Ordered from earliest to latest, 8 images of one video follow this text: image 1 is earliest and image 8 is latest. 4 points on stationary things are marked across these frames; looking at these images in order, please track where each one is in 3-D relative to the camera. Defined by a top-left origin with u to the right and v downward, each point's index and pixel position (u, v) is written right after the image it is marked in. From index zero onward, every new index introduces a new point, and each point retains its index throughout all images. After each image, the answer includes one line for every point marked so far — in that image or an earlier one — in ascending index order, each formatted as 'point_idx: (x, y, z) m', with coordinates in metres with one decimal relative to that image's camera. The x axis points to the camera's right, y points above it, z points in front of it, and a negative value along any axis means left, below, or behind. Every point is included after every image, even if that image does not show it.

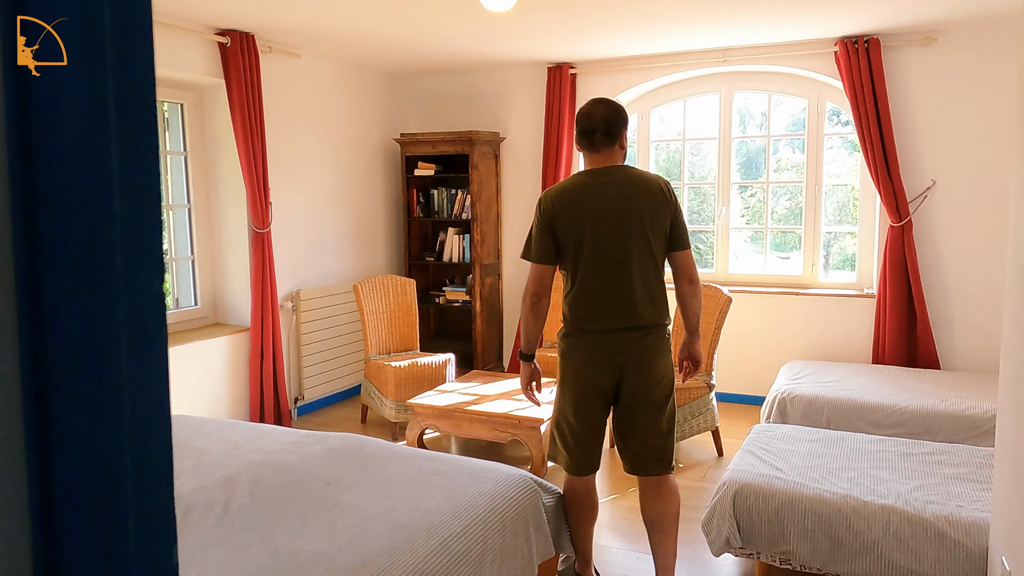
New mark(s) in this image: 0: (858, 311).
0: (+1.9, -0.1, +4.3) m
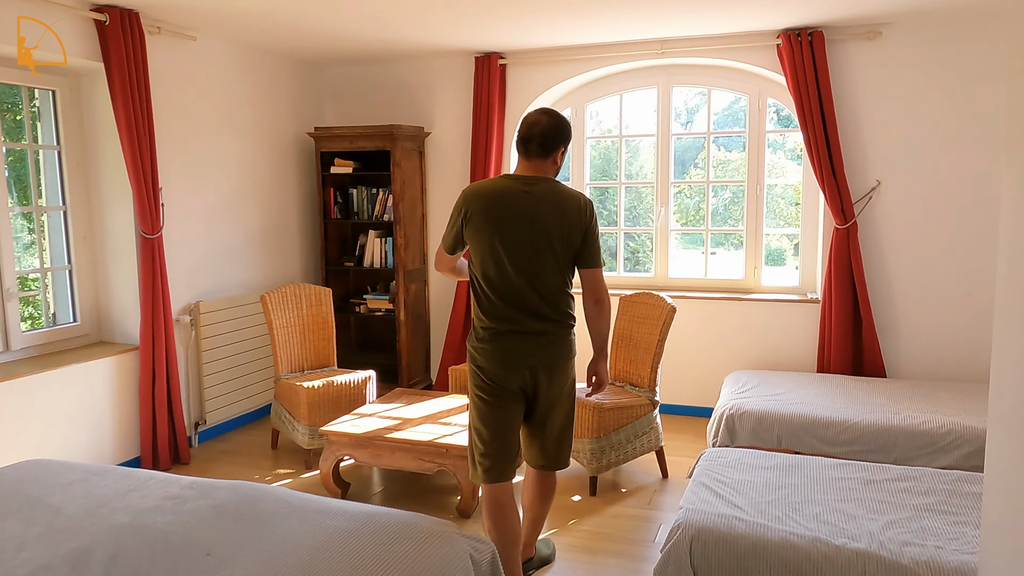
0: (+1.6, -0.2, +4.1) m
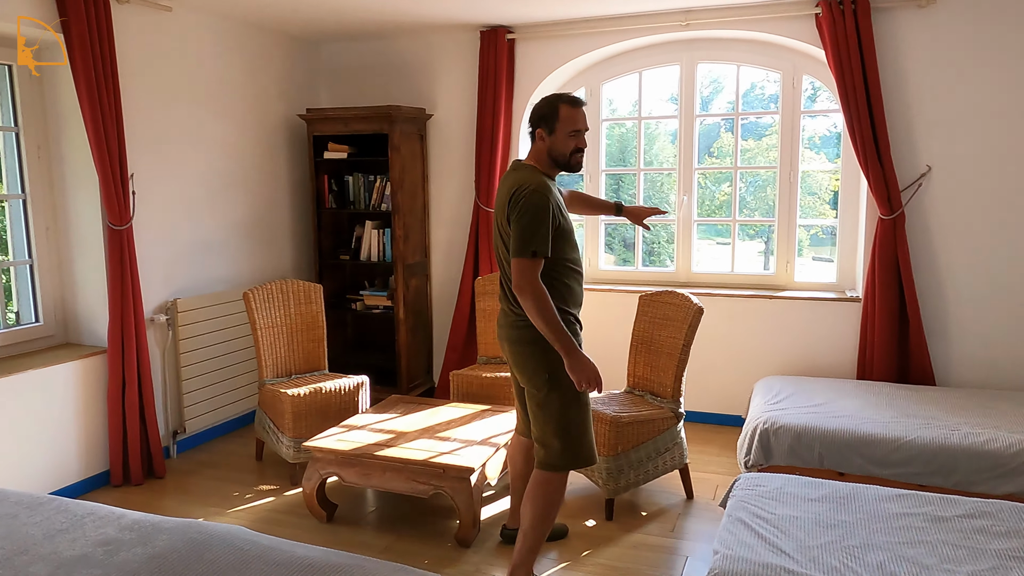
0: (+1.6, -0.1, +3.7) m
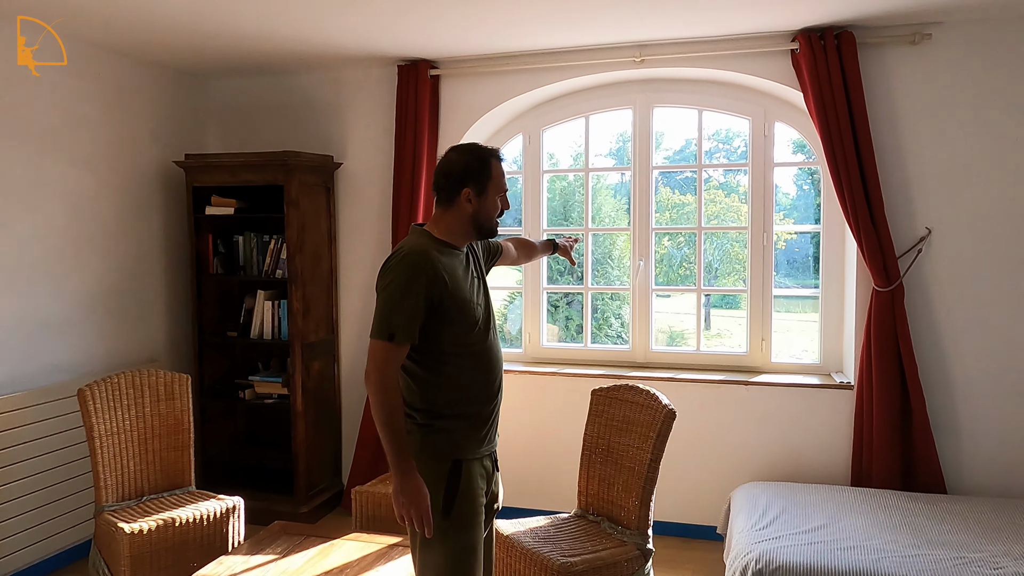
0: (+1.3, -0.5, +3.1) m
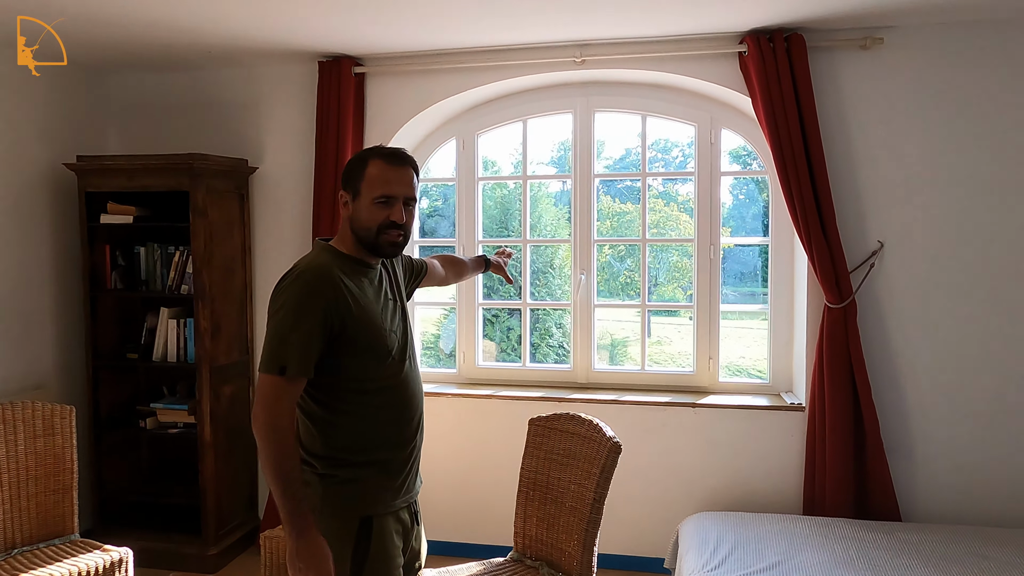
0: (+1.0, -0.5, +2.9) m
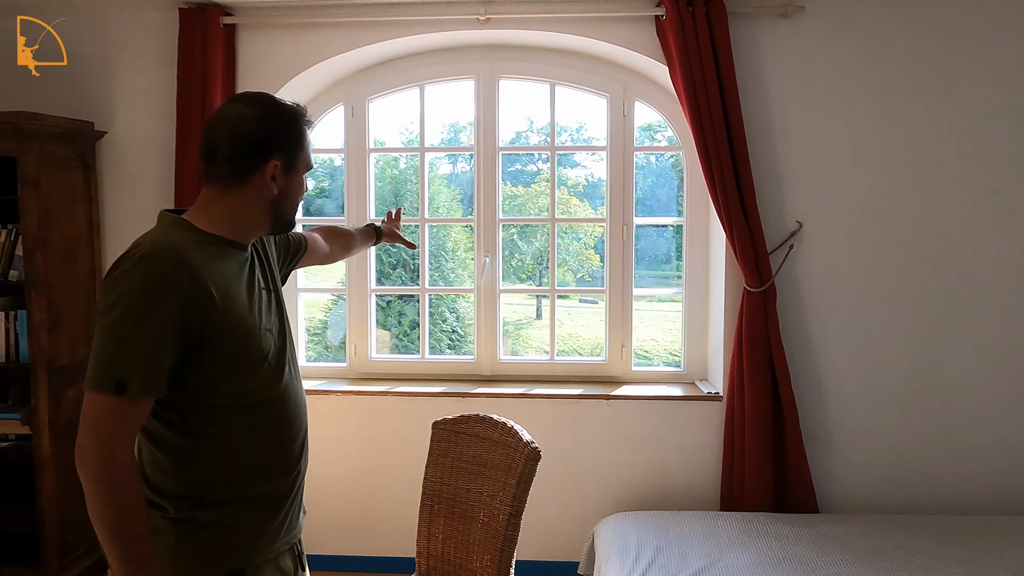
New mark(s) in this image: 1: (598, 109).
0: (+0.7, -0.5, +2.8) m
1: (+0.3, +0.7, +3.0) m
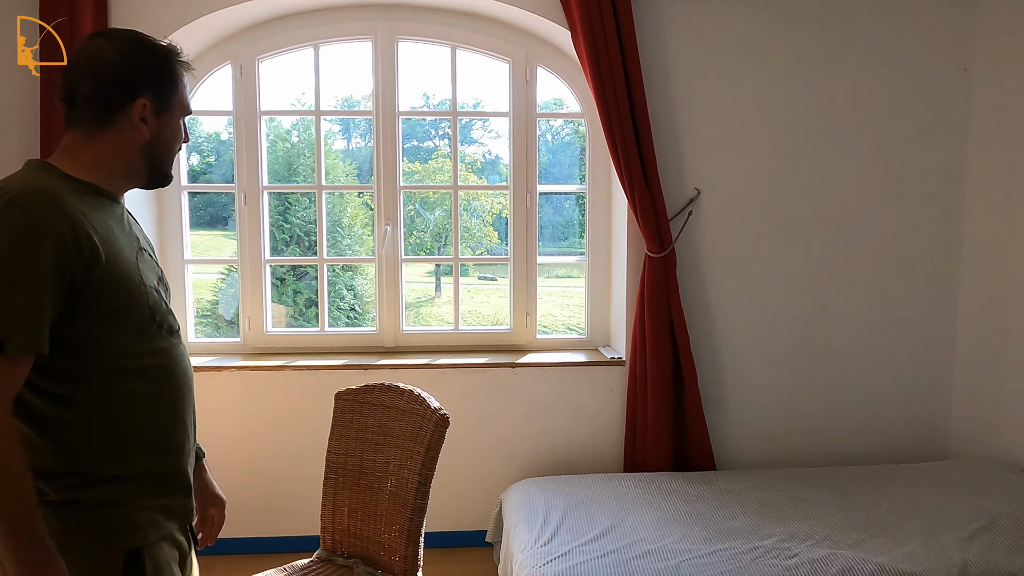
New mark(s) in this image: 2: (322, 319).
0: (+0.3, -0.4, +2.8) m
1: (0.0, +0.8, +2.9) m
2: (-0.7, -0.1, +3.0) m
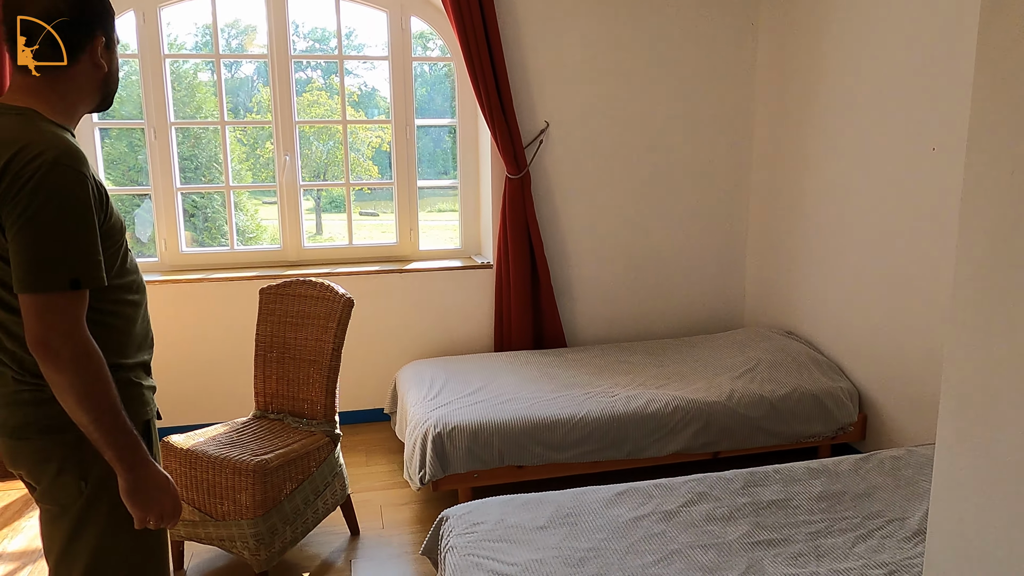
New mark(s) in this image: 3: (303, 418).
0: (-0.2, 0.0, +3.4) m
1: (-0.6, +1.2, +3.4) m
2: (-1.3, +0.2, +3.4) m
3: (-0.7, -0.4, +2.4) m
